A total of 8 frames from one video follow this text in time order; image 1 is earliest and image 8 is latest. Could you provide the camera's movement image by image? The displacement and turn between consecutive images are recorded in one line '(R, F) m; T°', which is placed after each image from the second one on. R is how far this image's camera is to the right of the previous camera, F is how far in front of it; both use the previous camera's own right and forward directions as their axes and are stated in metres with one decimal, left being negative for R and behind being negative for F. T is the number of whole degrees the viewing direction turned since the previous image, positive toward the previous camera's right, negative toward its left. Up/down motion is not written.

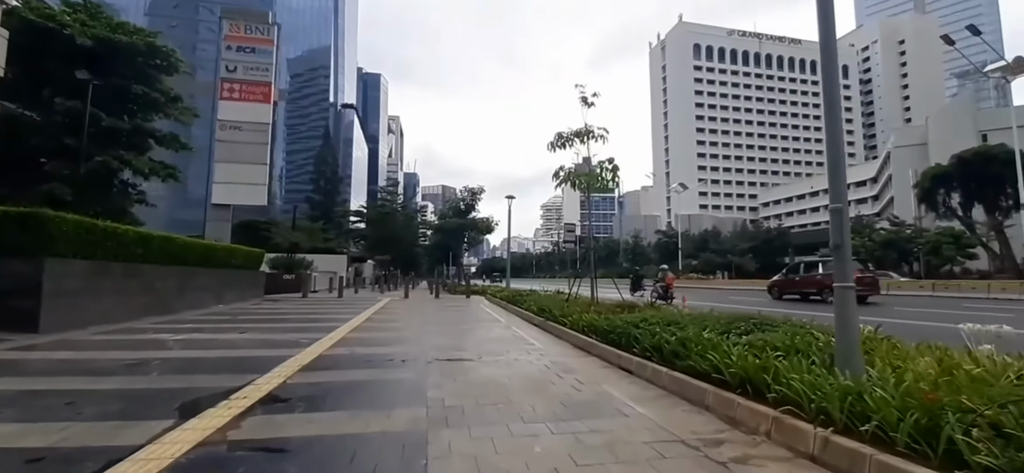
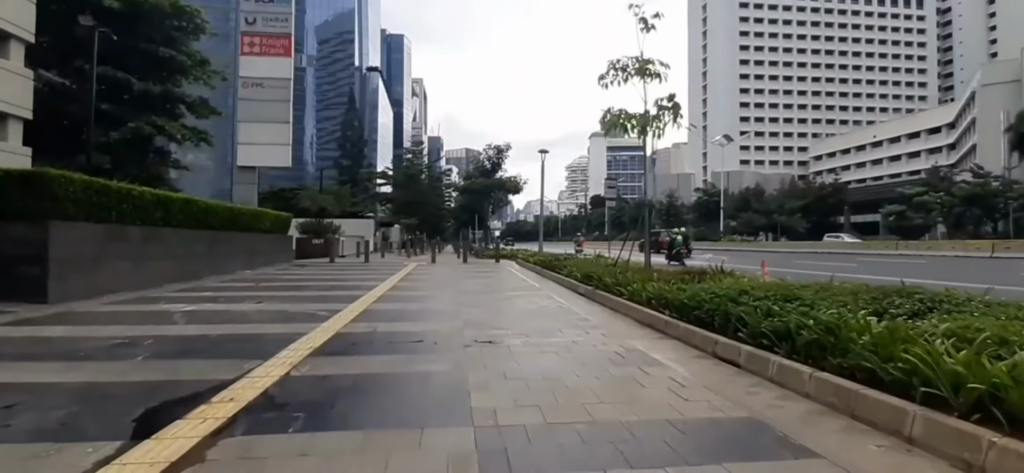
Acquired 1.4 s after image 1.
(-0.4, +1.9) m; -3°
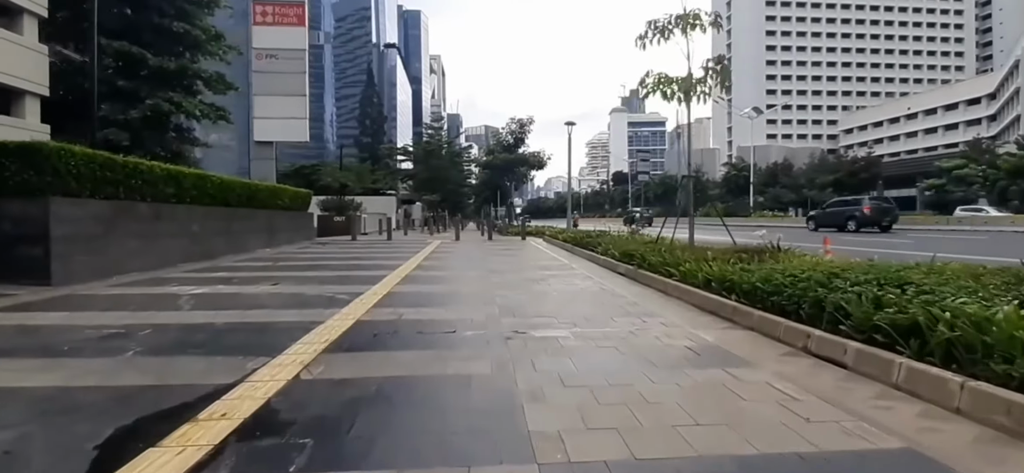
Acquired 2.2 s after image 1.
(-0.3, +1.1) m; -2°
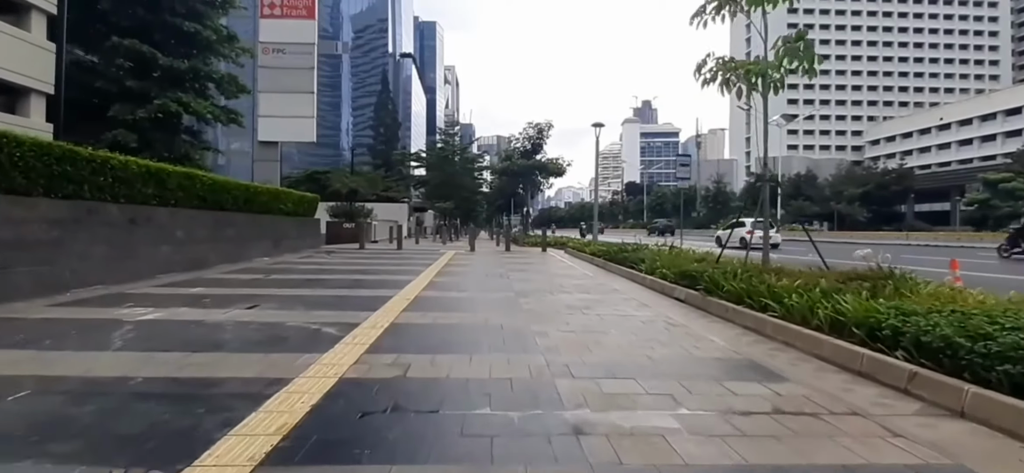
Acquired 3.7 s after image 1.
(-0.4, +2.4) m; -1°
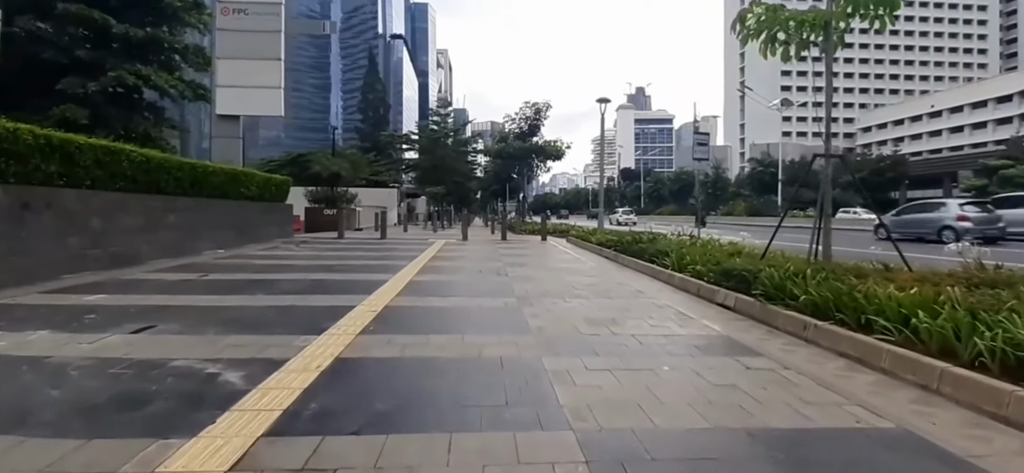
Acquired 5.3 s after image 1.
(-0.1, +2.5) m; +1°
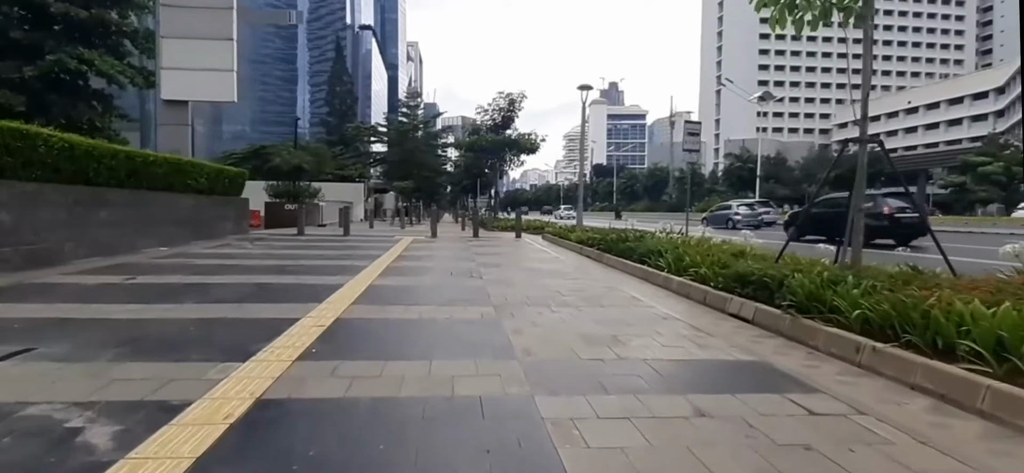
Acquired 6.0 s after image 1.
(-0.1, +1.4) m; +3°
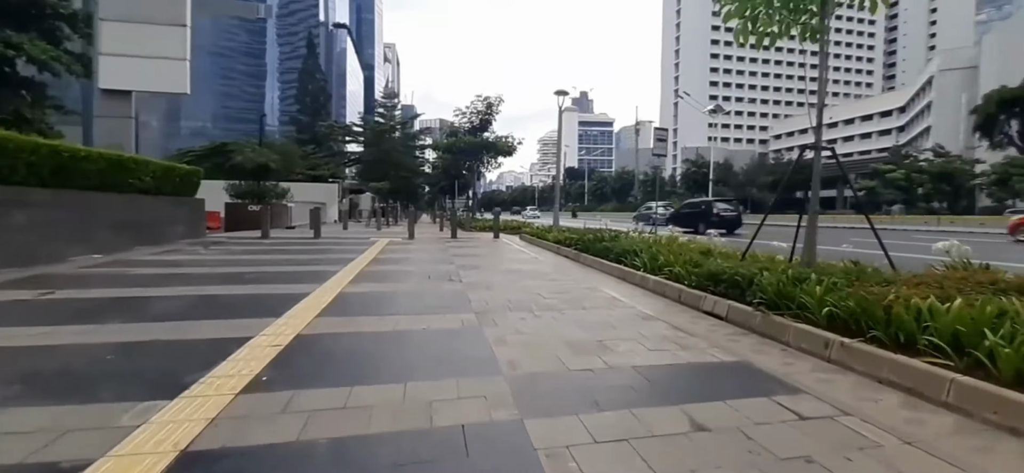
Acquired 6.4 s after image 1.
(0.0, +0.1) m; +2°
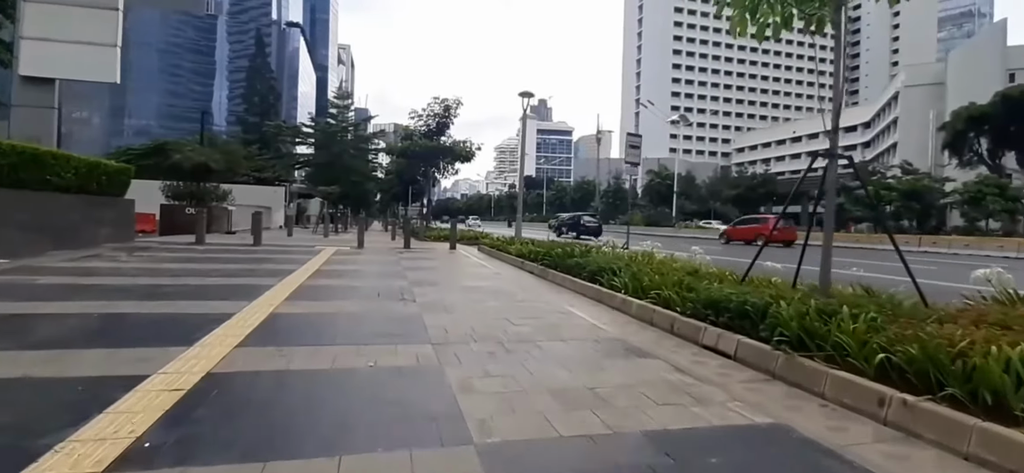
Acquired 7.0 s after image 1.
(-0.2, +1.4) m; +5°
